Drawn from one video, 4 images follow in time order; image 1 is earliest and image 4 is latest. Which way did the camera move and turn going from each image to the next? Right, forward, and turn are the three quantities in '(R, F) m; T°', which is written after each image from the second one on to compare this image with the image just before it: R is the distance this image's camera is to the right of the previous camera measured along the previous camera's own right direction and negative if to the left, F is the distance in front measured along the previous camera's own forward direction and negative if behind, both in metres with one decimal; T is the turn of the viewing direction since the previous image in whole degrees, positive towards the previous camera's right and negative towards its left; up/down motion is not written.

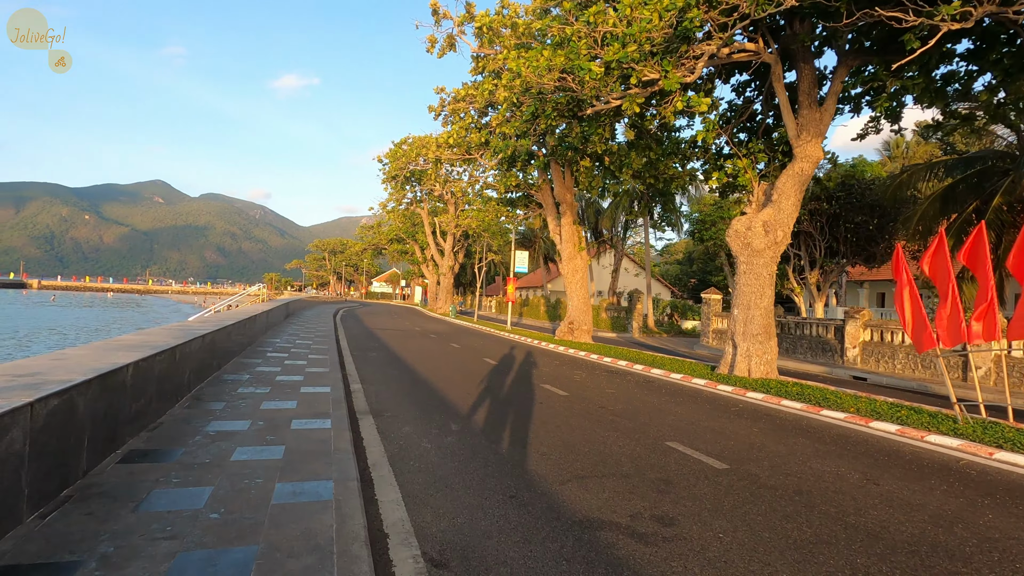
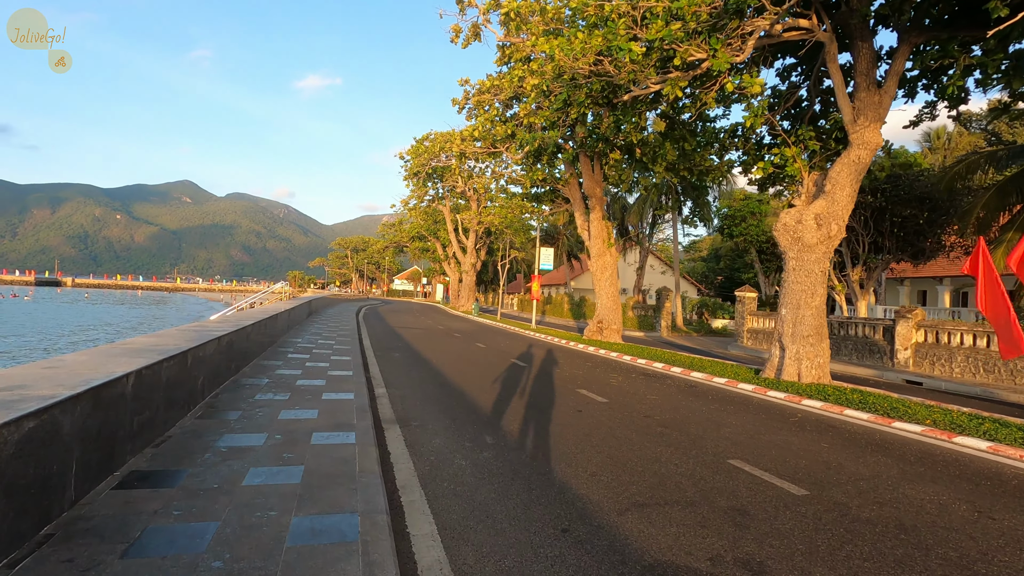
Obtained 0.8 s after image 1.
(-0.2, +0.7) m; -2°
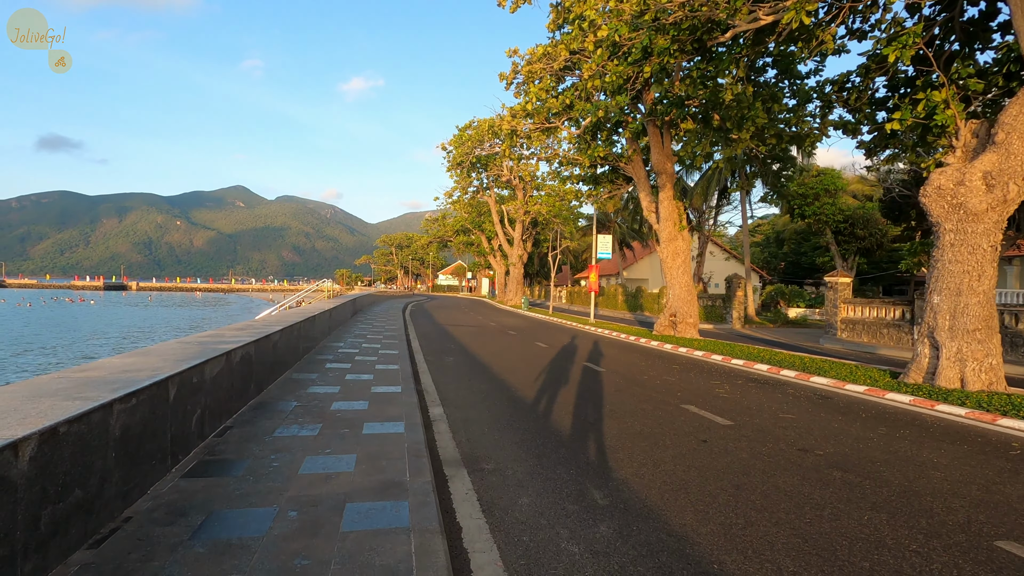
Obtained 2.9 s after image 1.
(-0.6, +2.0) m; -5°
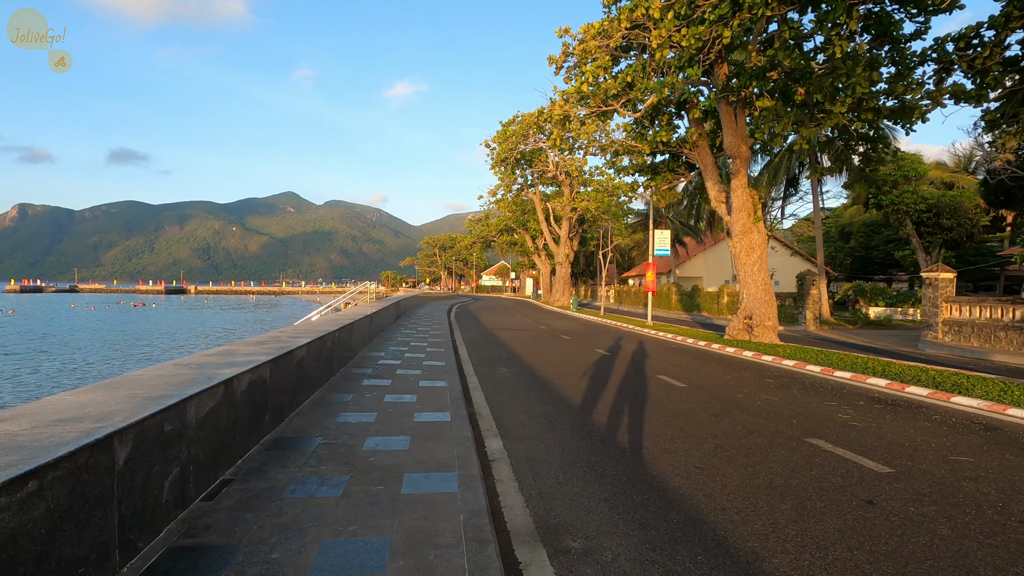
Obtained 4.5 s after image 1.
(-0.4, +1.5) m; -5°
